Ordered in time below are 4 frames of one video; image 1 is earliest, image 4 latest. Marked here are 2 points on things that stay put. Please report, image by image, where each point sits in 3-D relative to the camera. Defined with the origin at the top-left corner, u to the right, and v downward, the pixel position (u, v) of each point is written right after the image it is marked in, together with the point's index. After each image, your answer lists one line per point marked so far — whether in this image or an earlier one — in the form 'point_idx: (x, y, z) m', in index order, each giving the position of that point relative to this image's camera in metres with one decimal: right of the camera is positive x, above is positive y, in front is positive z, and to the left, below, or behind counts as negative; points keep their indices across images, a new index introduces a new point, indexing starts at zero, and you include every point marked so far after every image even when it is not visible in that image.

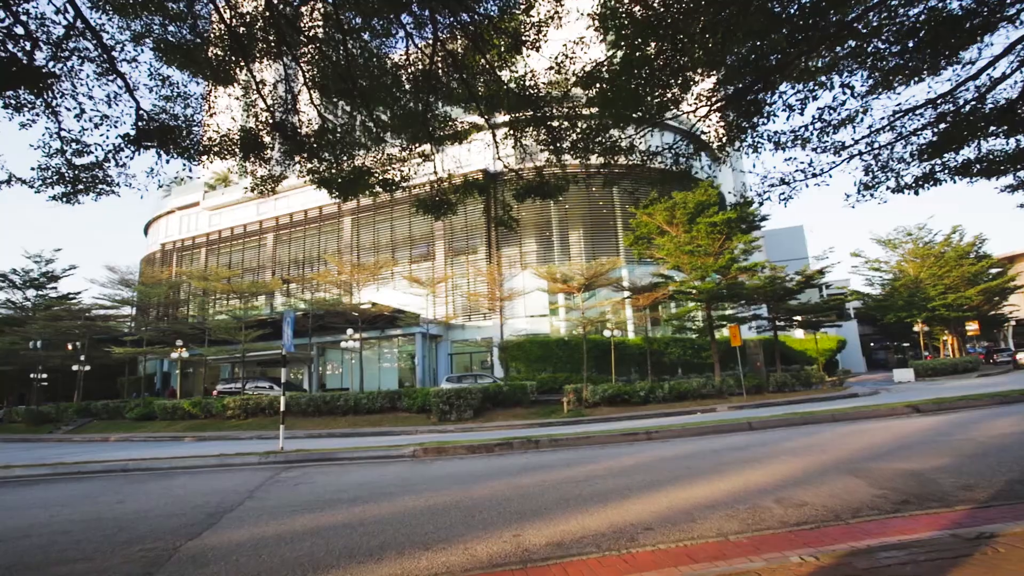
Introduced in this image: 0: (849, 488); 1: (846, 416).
0: (+3.3, -2.0, +5.4) m
1: (+6.8, -2.6, +11.1) m
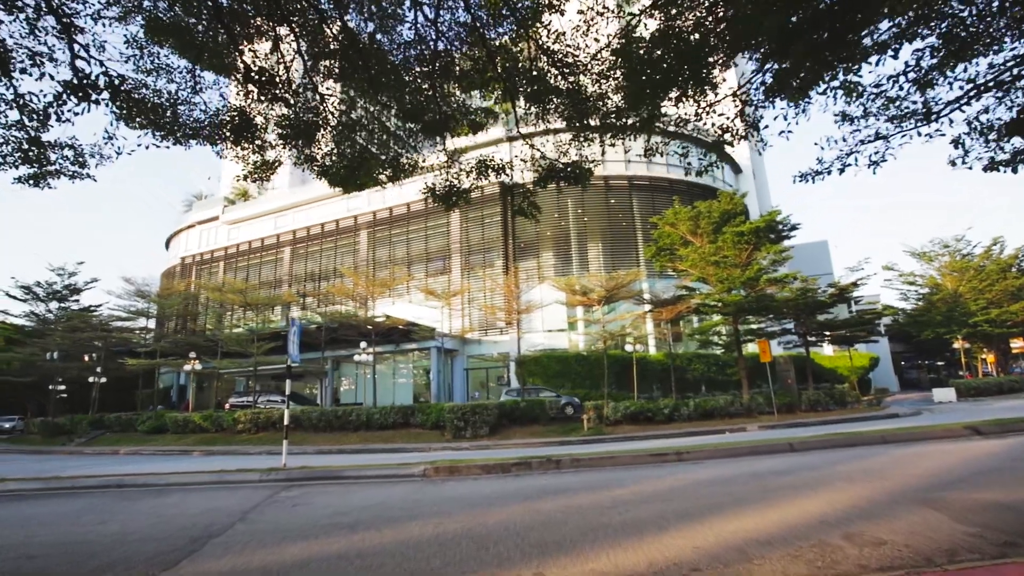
0: (+3.5, -2.0, +4.6) m
1: (+7.2, -2.8, +10.2) m
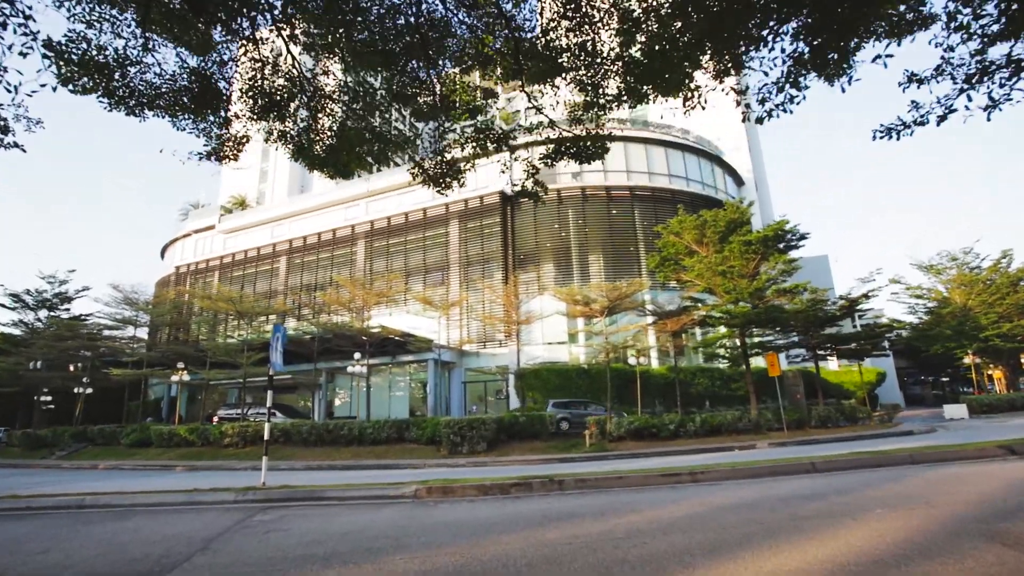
0: (+3.5, -2.0, +3.8) m
1: (+7.2, -2.9, +9.4) m
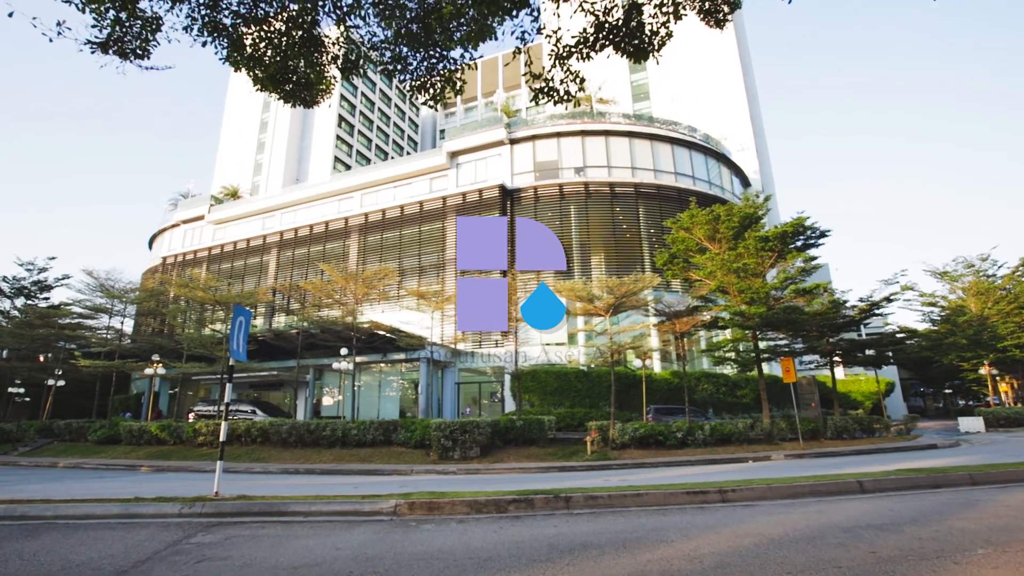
0: (+3.5, -1.8, +2.6) m
1: (+7.1, -2.8, +8.2) m
